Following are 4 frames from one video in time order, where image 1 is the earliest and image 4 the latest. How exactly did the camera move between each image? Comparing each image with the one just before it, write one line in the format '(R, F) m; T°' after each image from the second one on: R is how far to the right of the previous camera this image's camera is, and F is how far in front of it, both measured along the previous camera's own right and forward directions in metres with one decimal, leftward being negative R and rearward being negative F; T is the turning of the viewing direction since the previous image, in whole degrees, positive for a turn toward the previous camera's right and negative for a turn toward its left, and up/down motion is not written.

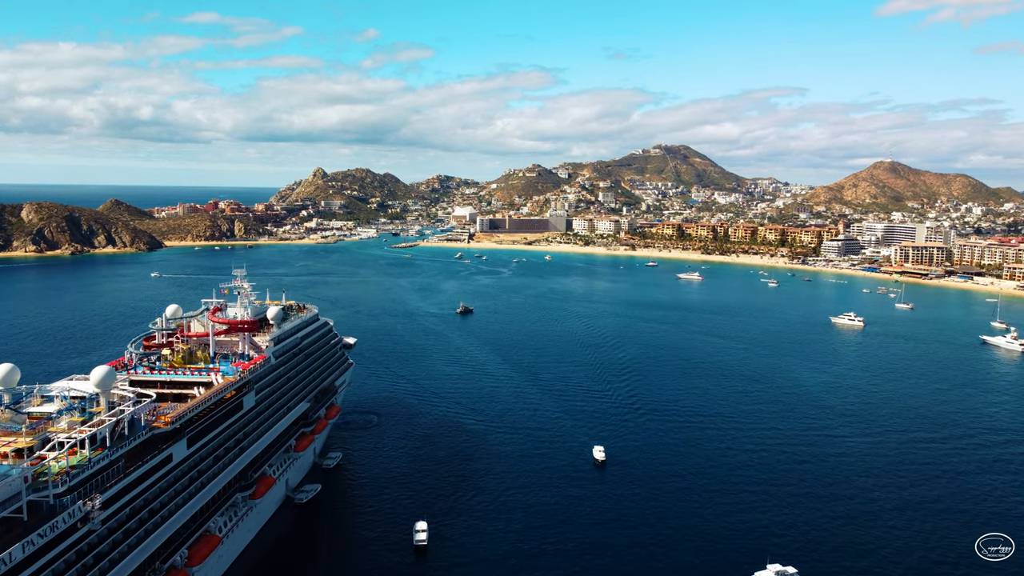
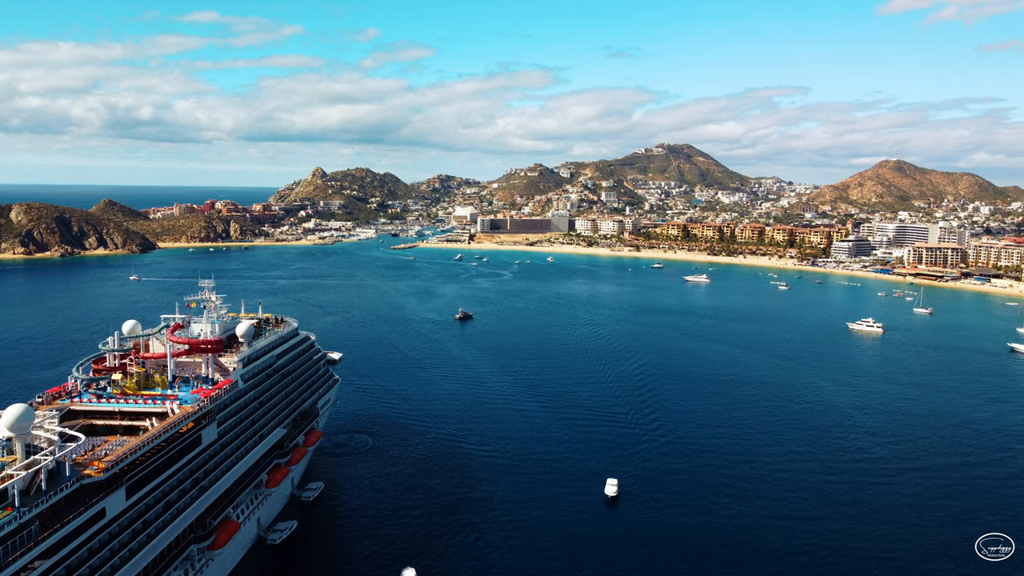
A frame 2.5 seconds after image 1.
(0.0, +3.1) m; 0°
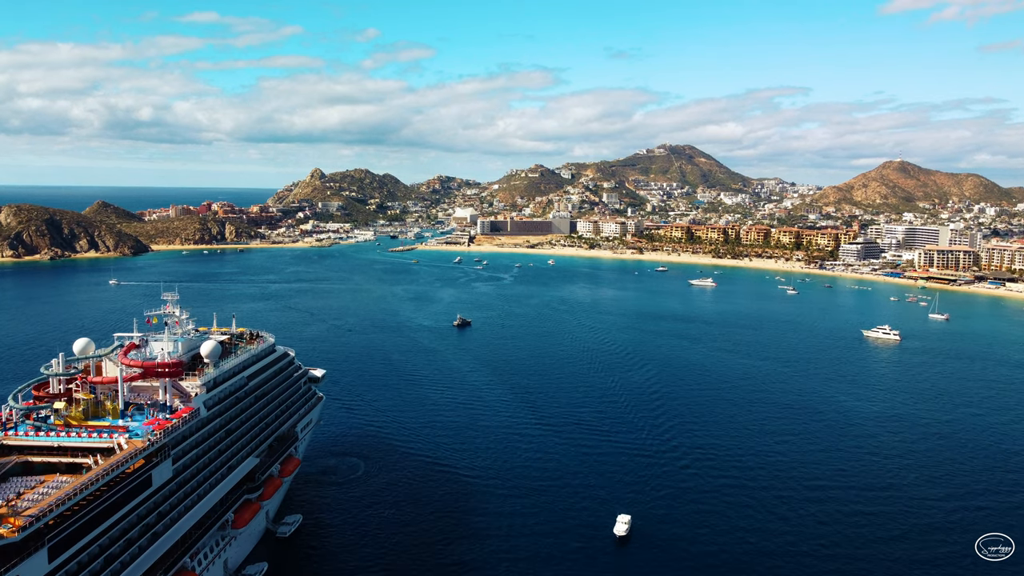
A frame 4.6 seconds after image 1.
(+0.1, +2.6) m; 0°
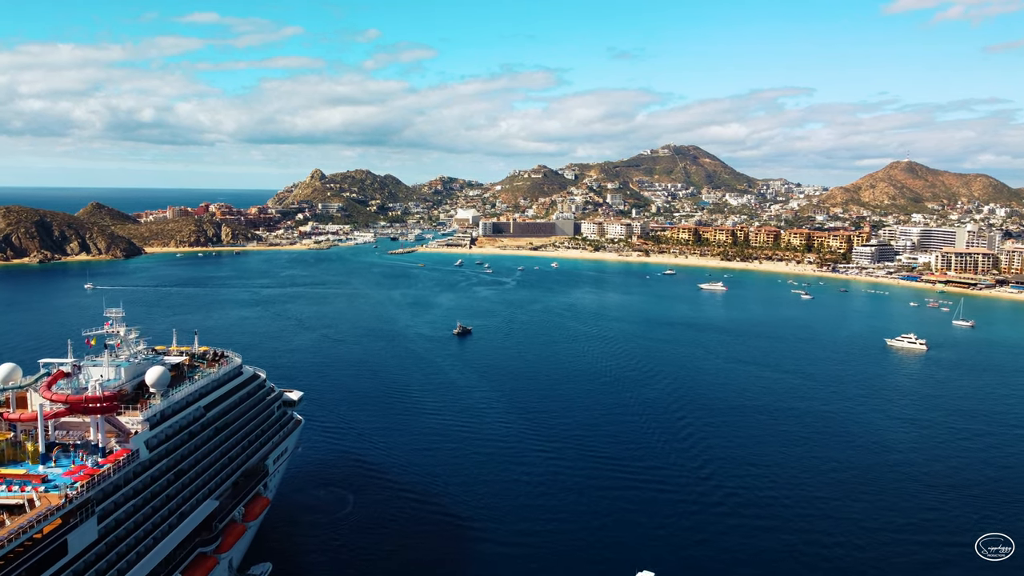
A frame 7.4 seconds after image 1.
(0.0, +3.3) m; 0°
